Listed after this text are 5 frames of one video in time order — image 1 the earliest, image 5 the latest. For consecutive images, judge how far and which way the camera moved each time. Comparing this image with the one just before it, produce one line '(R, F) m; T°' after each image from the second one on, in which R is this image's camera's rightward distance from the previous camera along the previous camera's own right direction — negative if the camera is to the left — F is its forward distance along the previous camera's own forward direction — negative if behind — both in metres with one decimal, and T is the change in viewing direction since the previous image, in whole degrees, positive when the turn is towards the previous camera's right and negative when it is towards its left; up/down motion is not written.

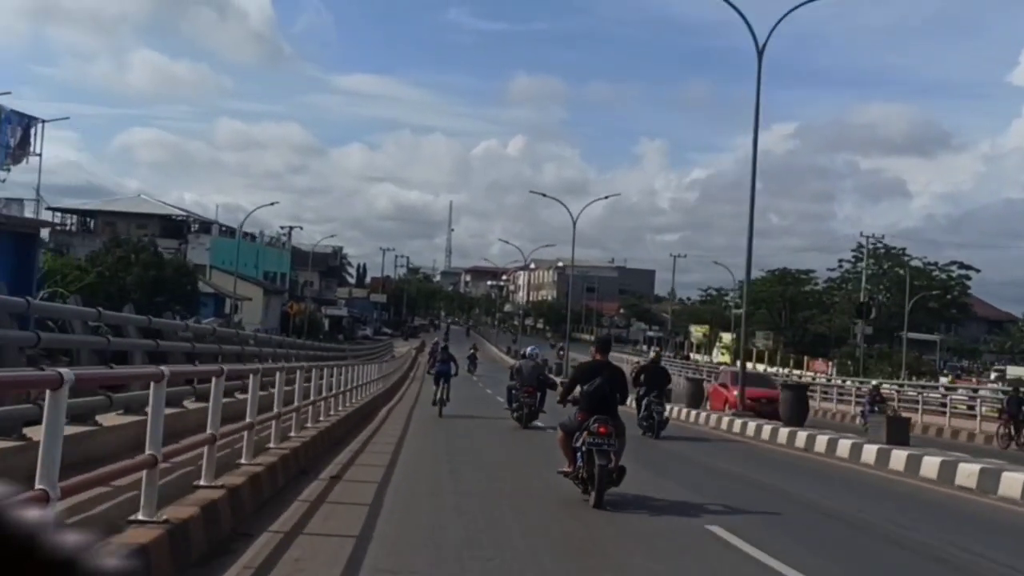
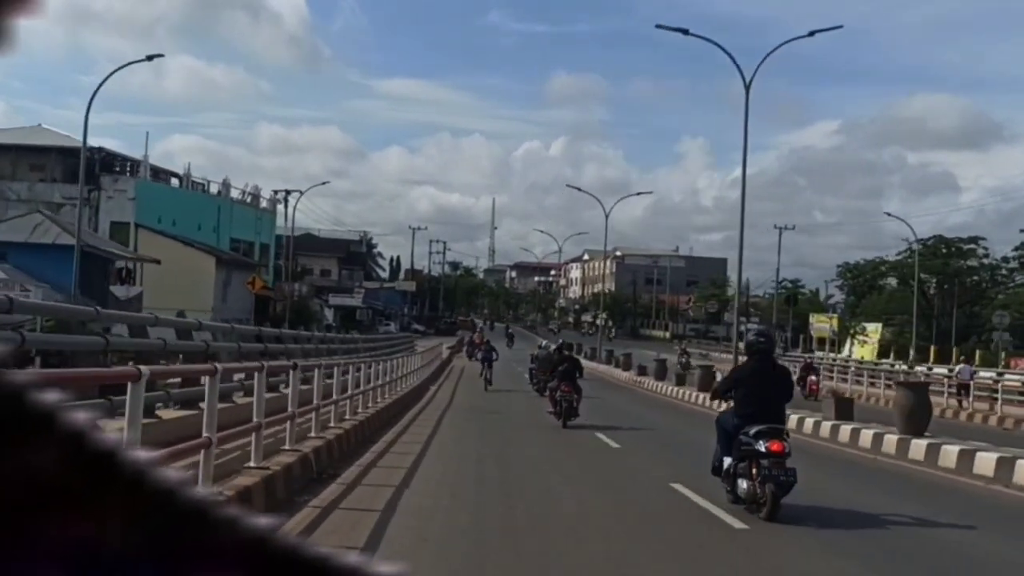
(-0.1, +2.2) m; -2°
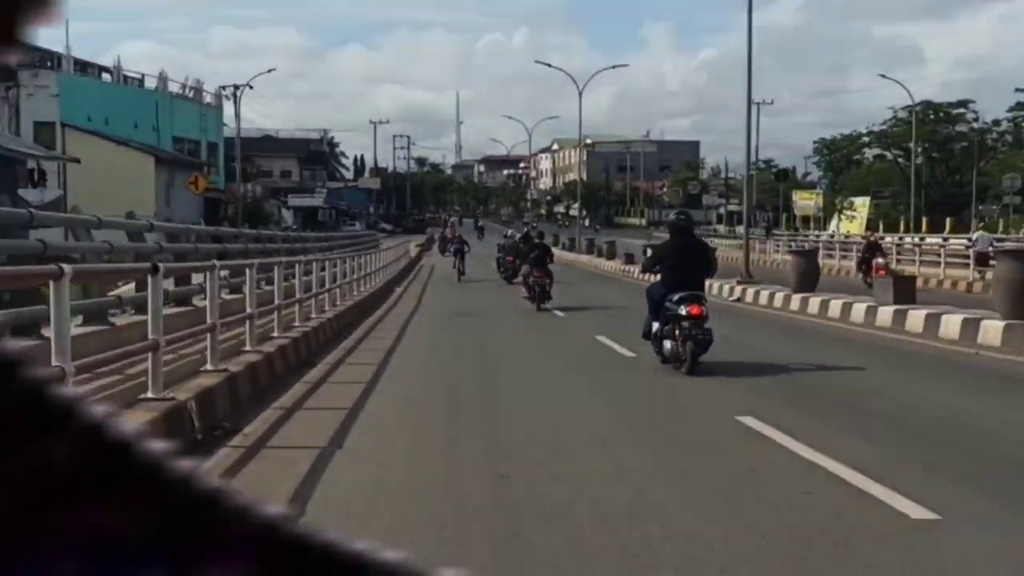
(0.0, +0.3) m; +1°
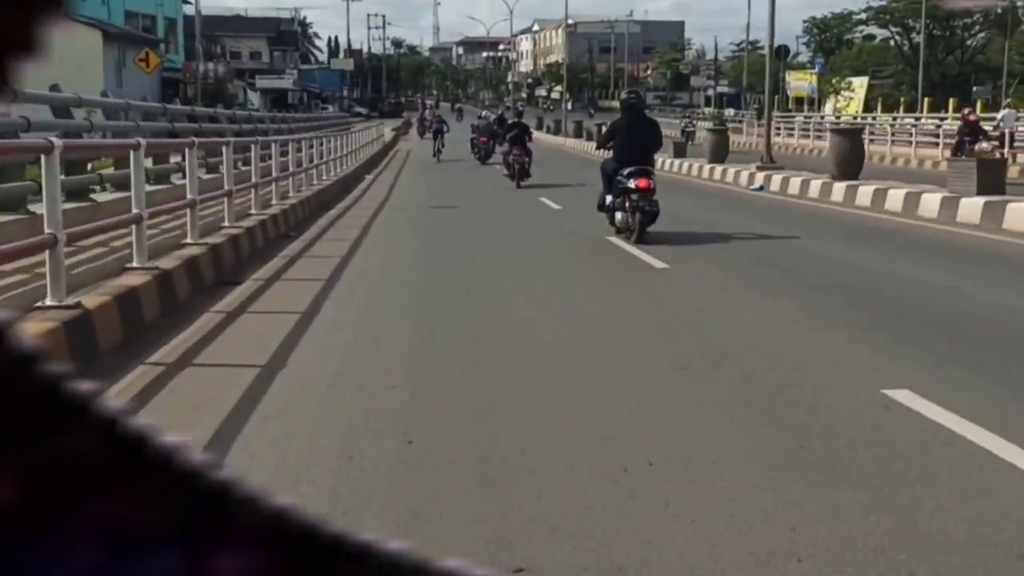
(0.0, +0.3) m; +1°
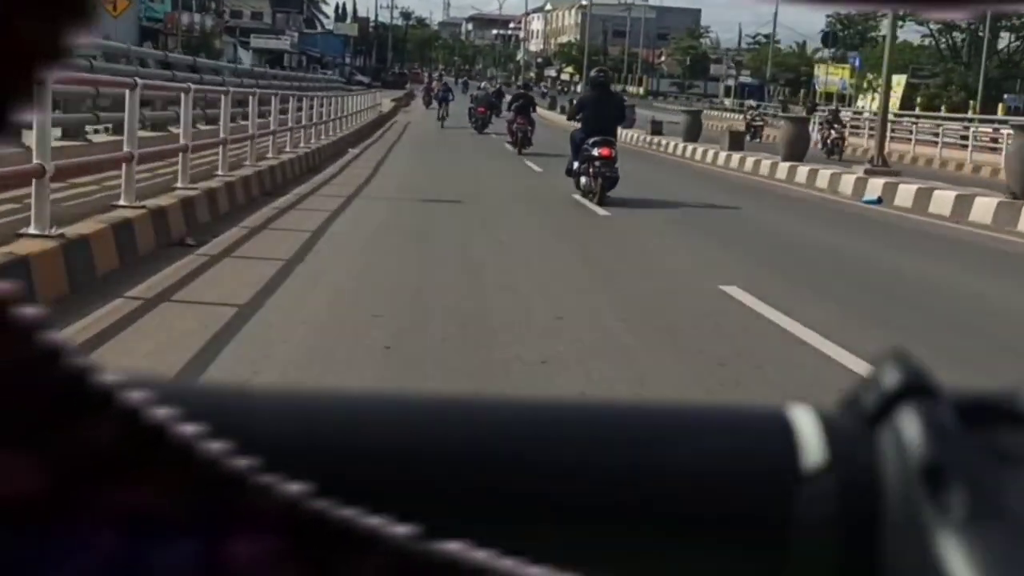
(0.0, +0.4) m; 0°
